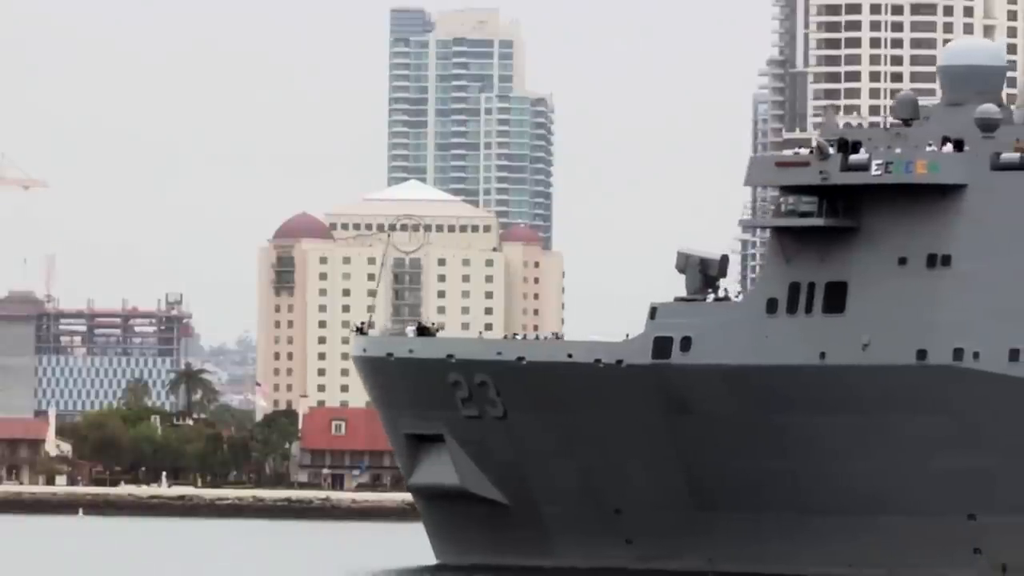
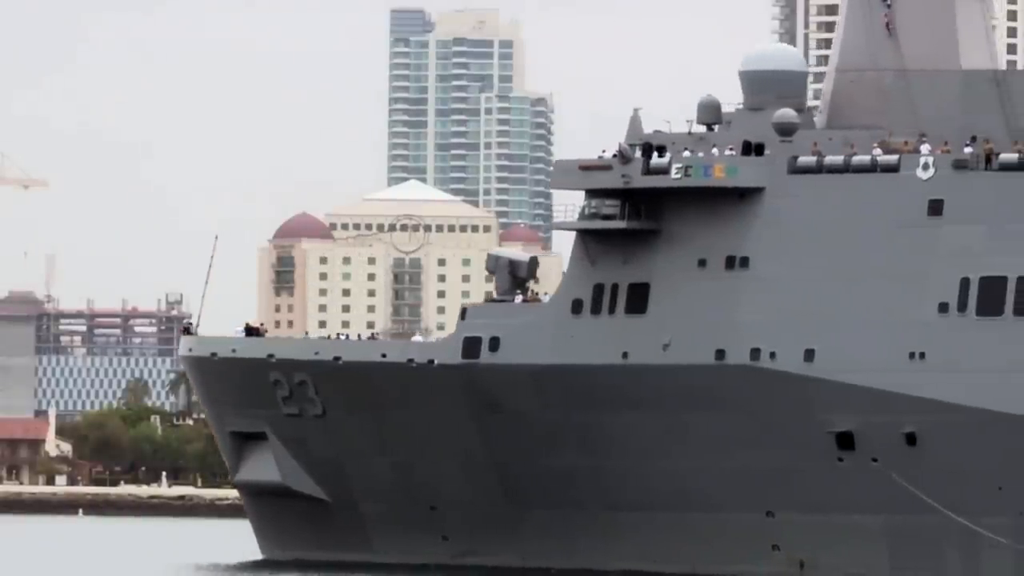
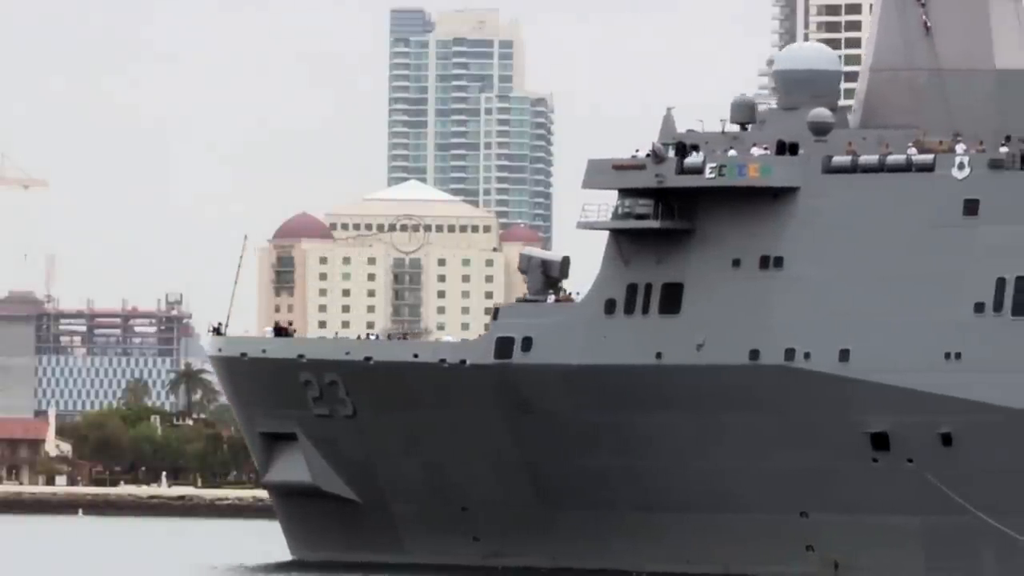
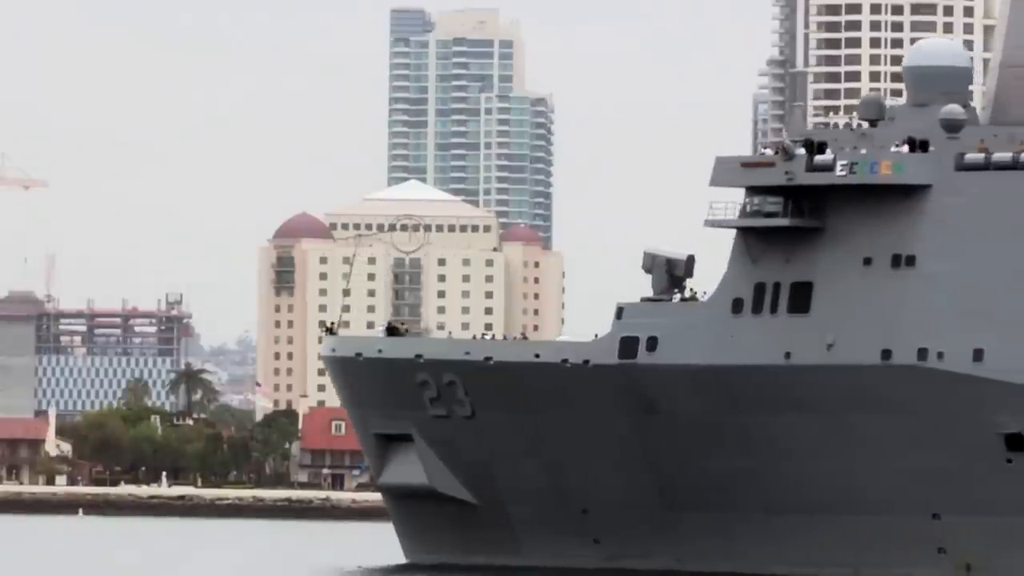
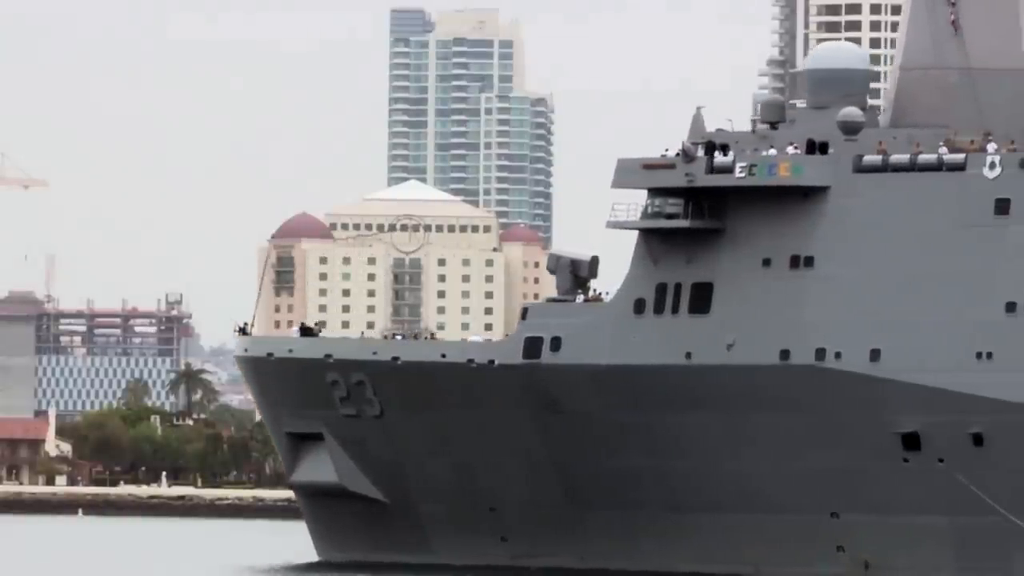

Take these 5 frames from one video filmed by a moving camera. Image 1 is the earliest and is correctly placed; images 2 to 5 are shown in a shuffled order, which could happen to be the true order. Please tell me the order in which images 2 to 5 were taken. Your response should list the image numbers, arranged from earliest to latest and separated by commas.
4, 5, 3, 2
